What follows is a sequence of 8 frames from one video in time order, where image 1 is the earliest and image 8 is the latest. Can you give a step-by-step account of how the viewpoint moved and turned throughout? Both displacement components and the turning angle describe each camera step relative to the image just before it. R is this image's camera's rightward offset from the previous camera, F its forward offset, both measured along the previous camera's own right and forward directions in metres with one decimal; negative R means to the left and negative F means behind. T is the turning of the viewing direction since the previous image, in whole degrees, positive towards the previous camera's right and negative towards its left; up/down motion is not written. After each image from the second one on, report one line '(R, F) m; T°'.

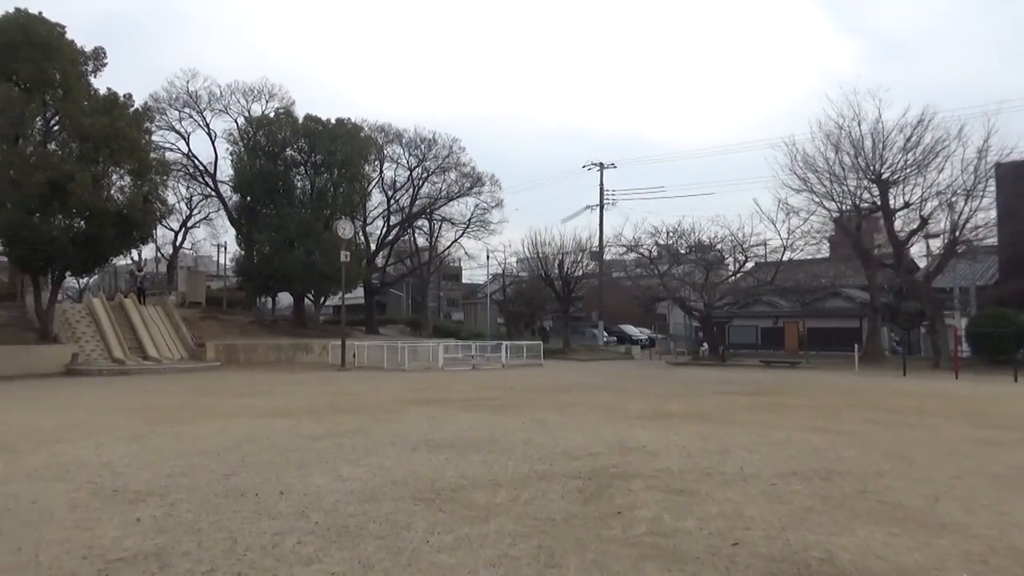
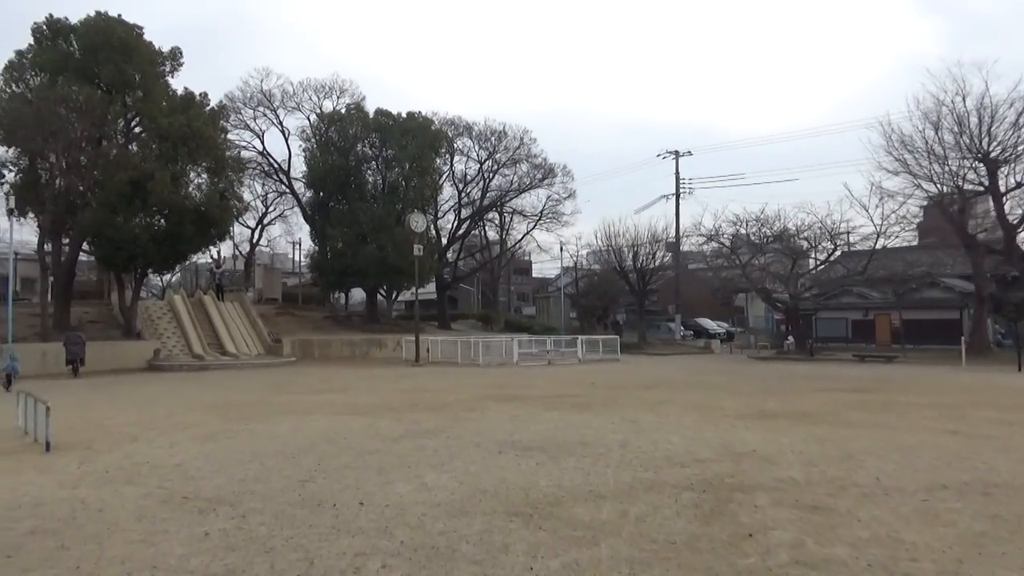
(-0.2, +0.7) m; -5°
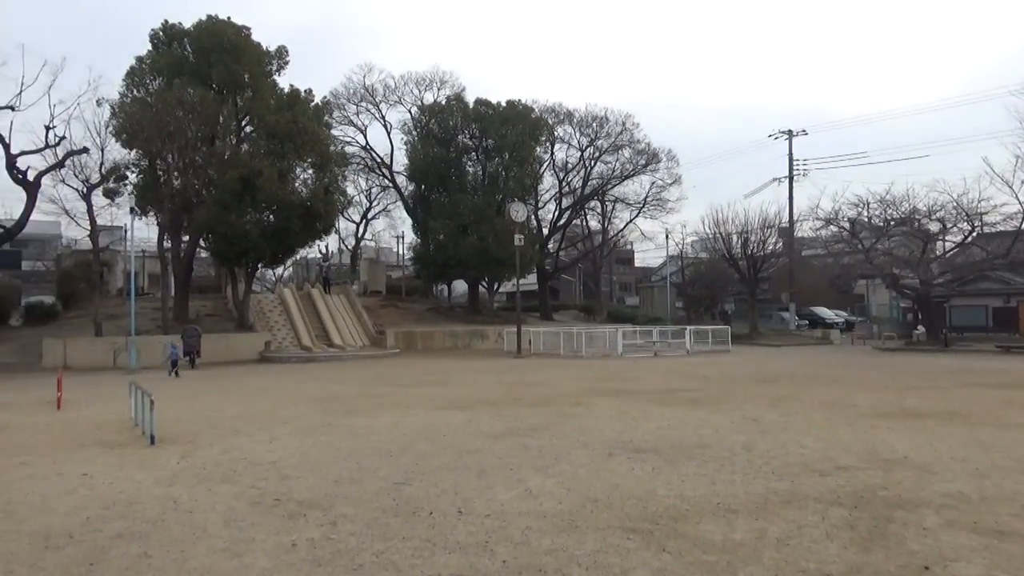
(-0.1, +0.6) m; -8°
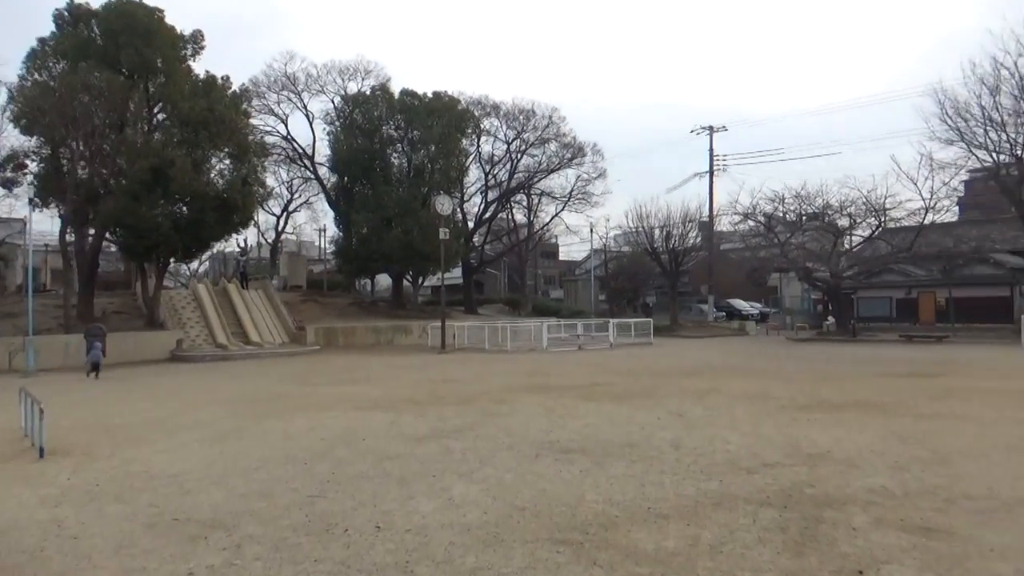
(0.0, +0.3) m; +6°
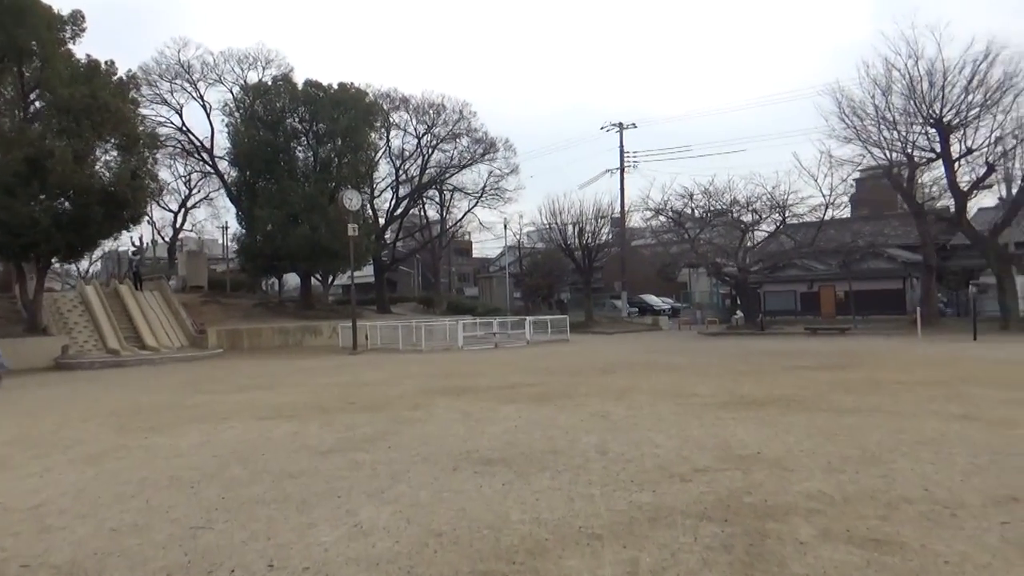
(0.0, +0.5) m; +6°
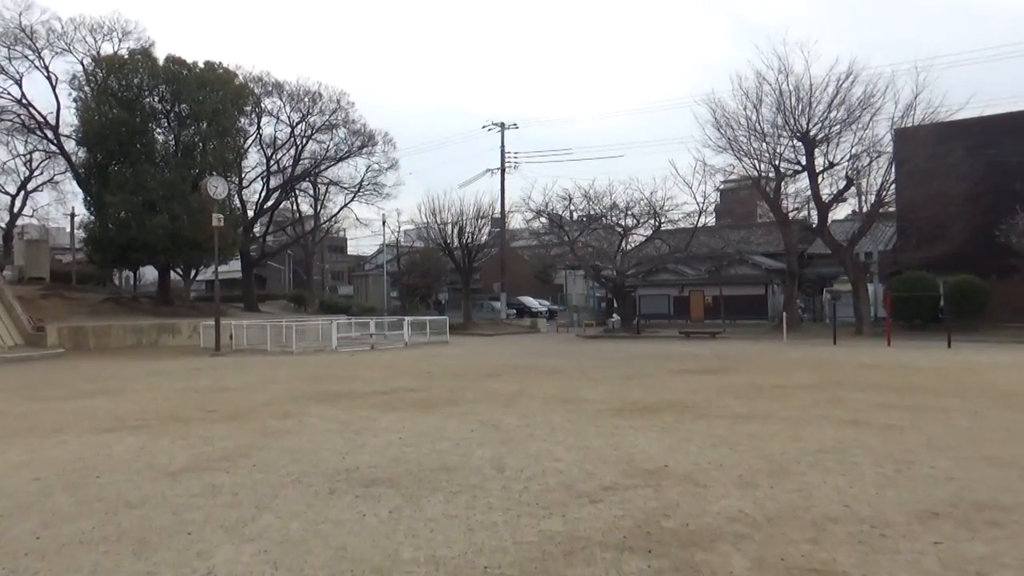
(-0.1, +0.7) m; +9°
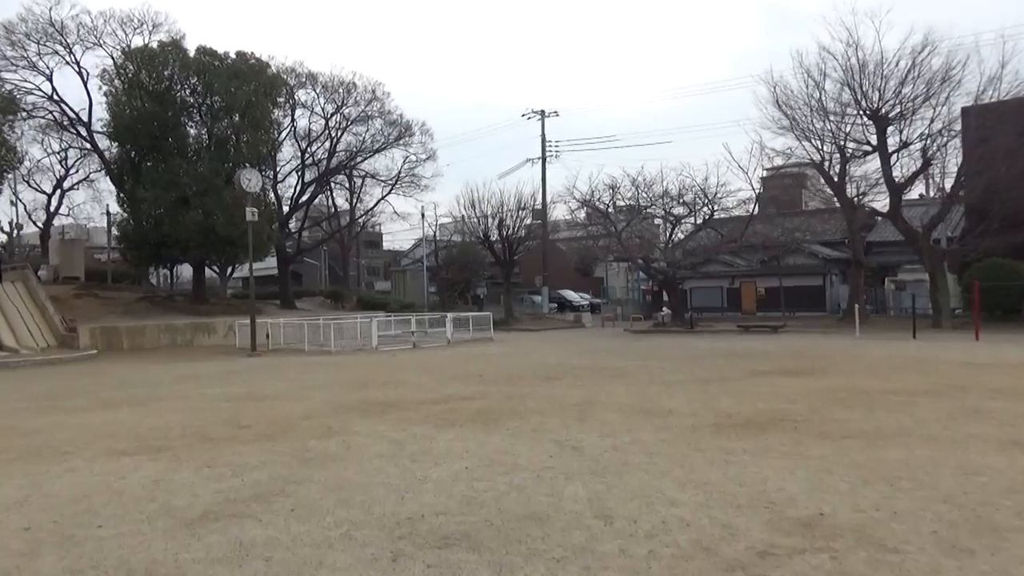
(-0.4, +1.4) m; -2°
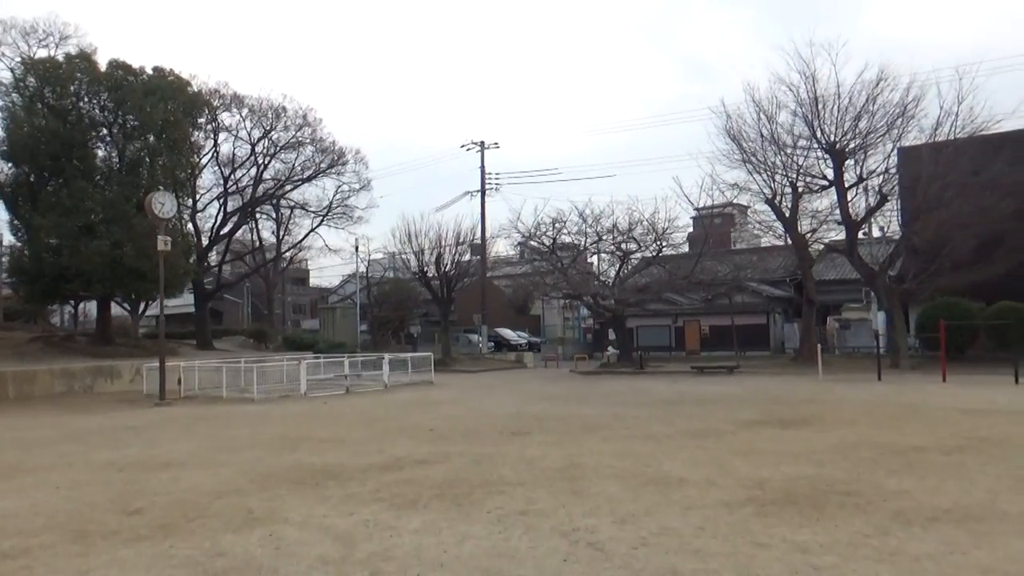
(-0.5, +1.8) m; +5°
